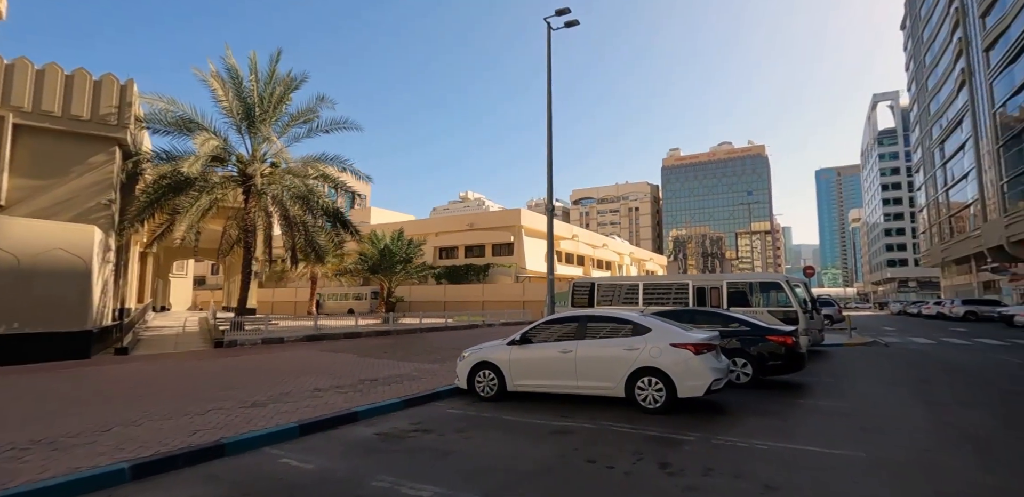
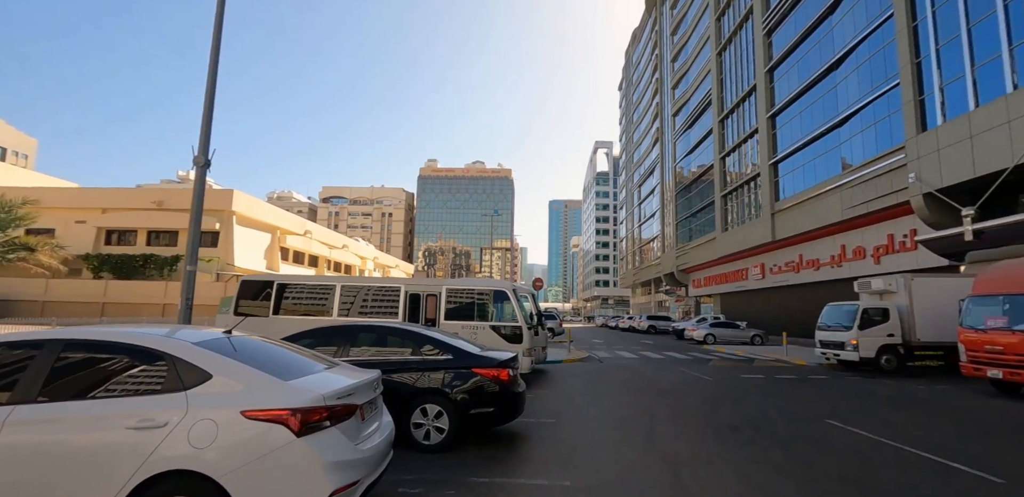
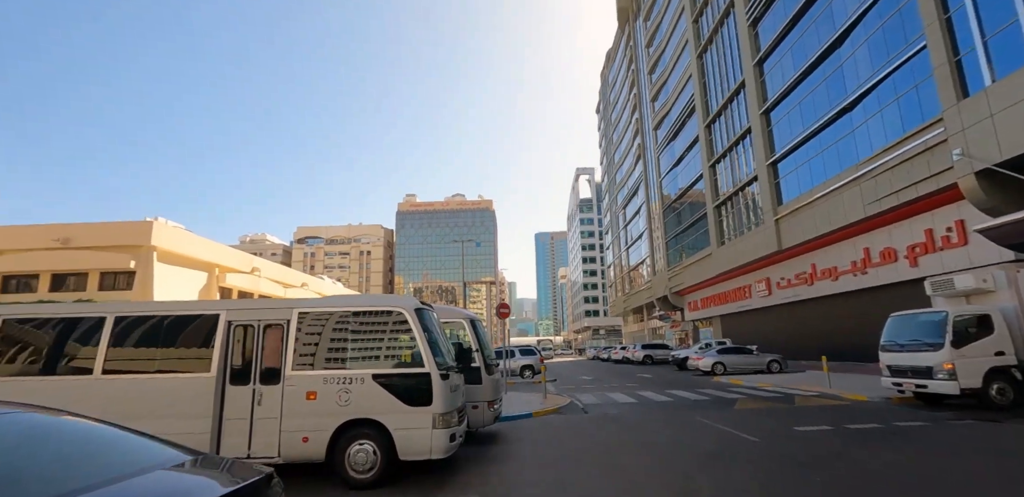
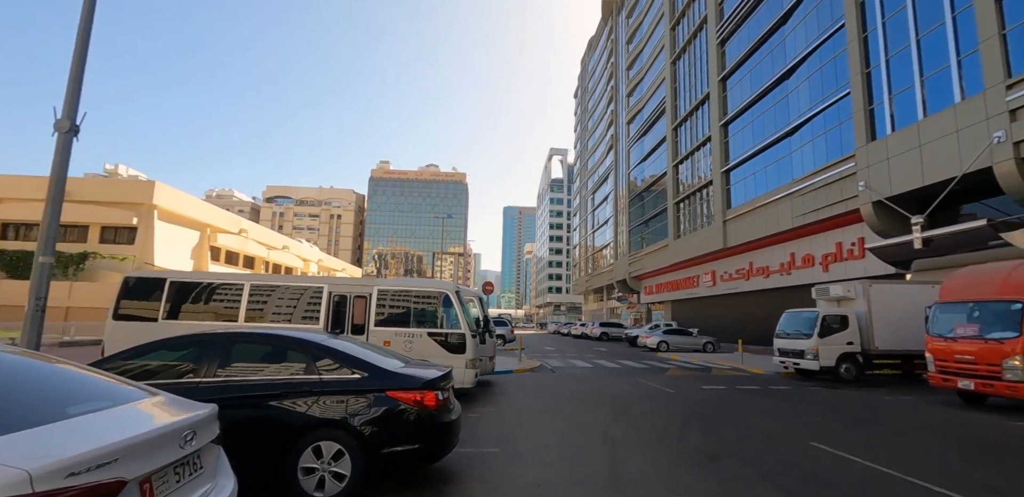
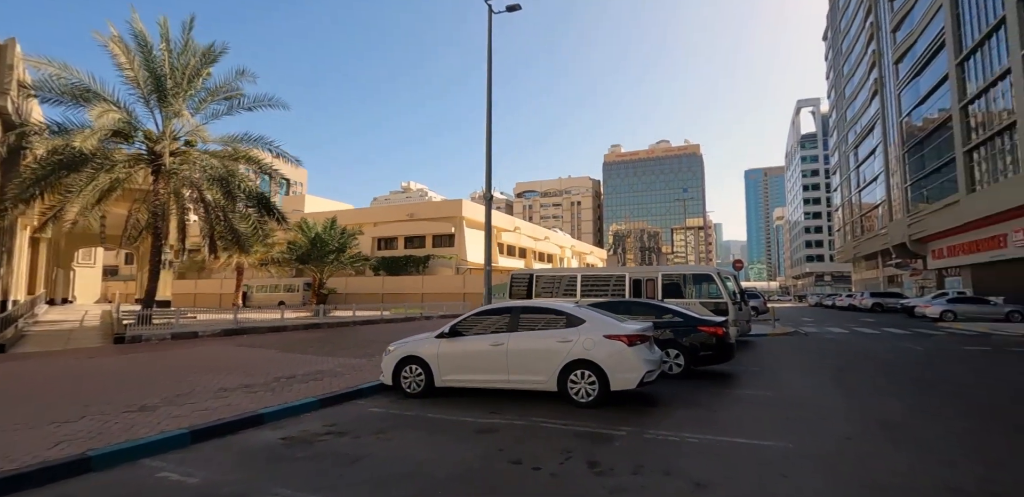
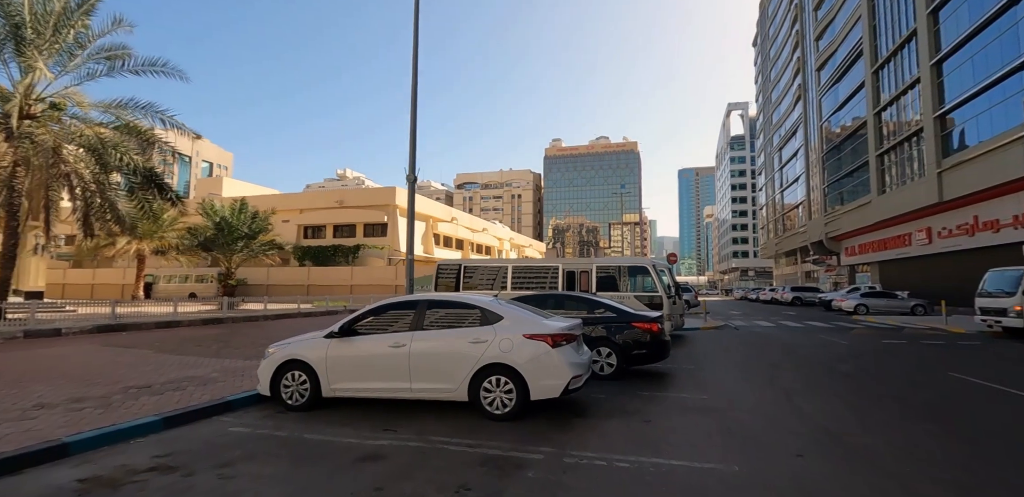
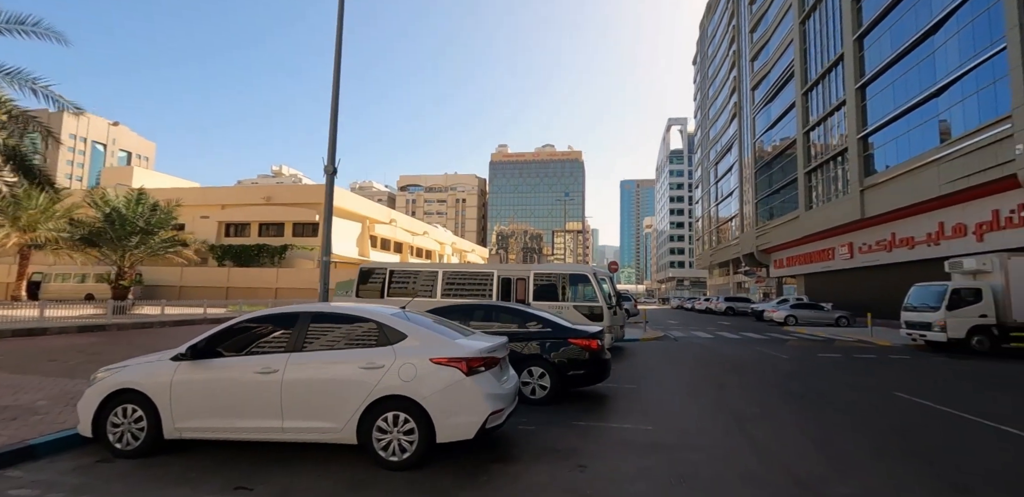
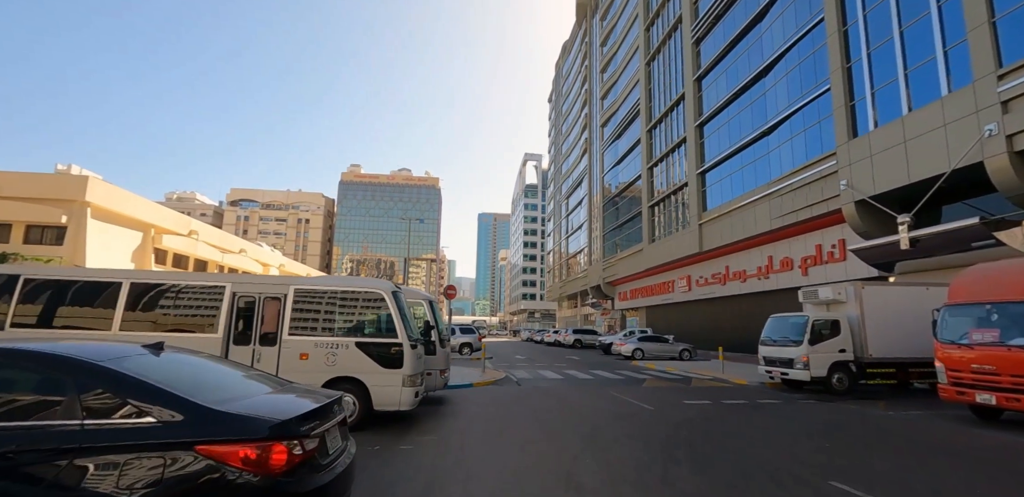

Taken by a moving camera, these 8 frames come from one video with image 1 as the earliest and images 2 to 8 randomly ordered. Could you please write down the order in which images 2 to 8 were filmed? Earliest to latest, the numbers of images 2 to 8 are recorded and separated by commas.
5, 6, 7, 2, 4, 8, 3
